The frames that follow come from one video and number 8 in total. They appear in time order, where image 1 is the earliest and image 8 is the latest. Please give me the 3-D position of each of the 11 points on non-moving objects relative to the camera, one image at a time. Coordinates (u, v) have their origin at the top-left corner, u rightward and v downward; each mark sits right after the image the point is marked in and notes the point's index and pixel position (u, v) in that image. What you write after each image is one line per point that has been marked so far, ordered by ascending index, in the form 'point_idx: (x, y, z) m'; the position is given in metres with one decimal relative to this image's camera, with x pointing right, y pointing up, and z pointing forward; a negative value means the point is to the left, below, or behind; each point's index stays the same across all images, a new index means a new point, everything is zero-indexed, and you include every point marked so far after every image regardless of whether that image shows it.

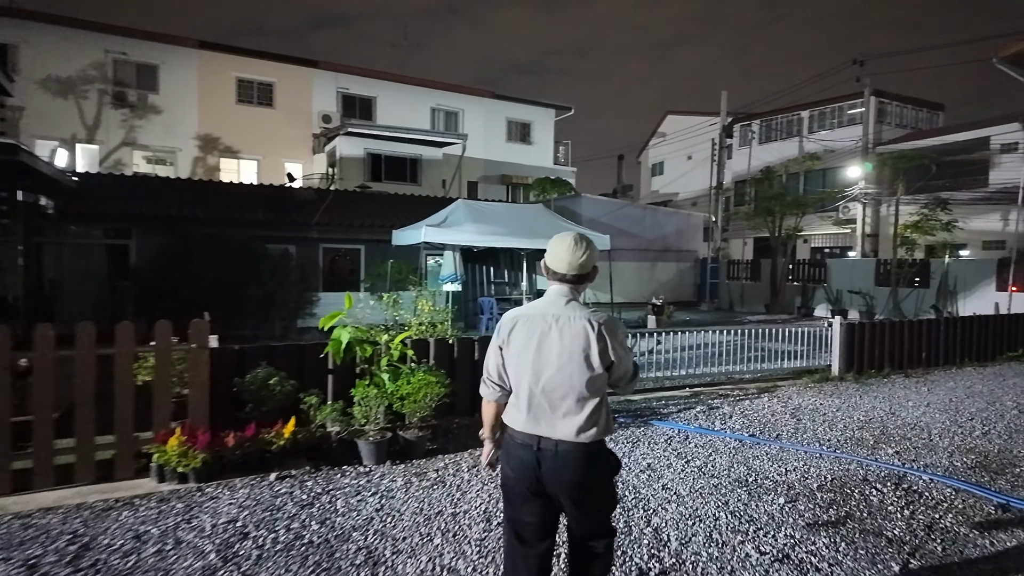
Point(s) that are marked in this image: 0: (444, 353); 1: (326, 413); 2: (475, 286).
0: (-0.6, -0.6, +5.5) m
1: (-1.4, -1.0, +4.5) m
2: (-0.9, +0.1, +13.5) m
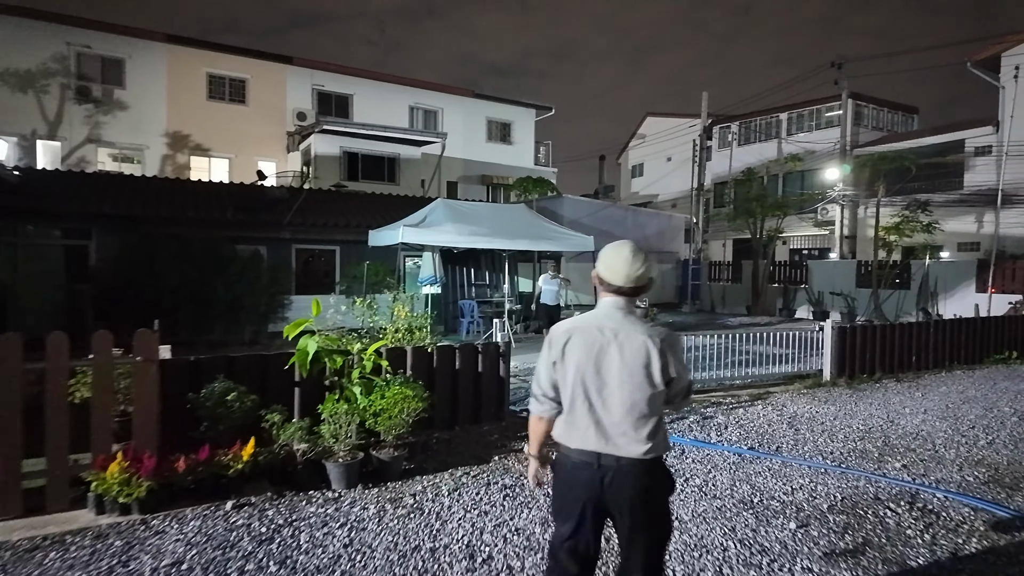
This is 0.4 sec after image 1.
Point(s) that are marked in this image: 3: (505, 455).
0: (-0.8, -0.6, +5.1) m
1: (-1.5, -1.0, +4.0) m
2: (-1.3, 0.0, +13.1) m
3: (-0.1, -1.3, +4.7) m
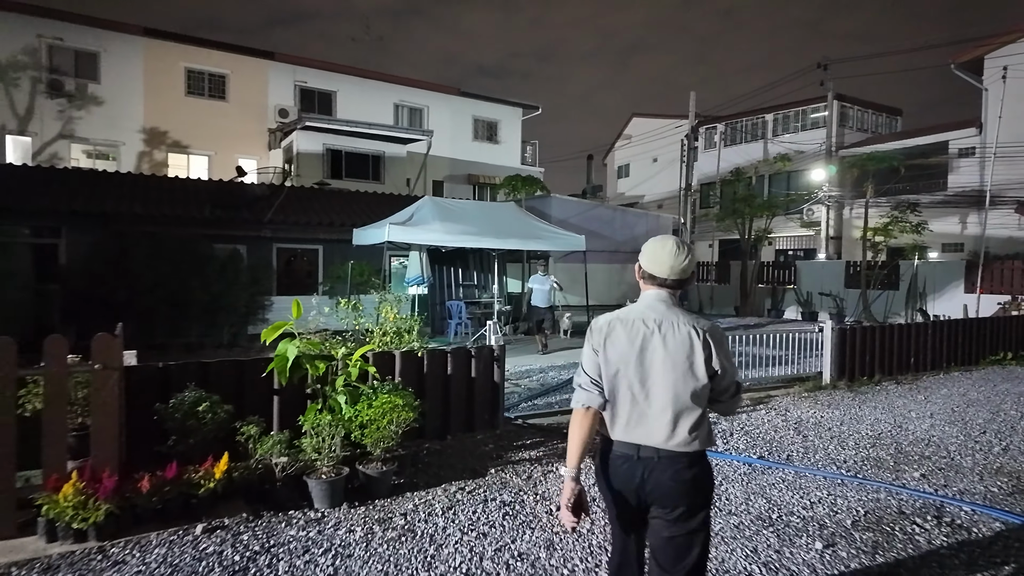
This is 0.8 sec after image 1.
0: (-0.8, -0.6, +4.7) m
1: (-1.5, -1.0, +3.7) m
2: (-1.5, 0.0, +12.7) m
3: (-0.1, -1.3, +4.4) m
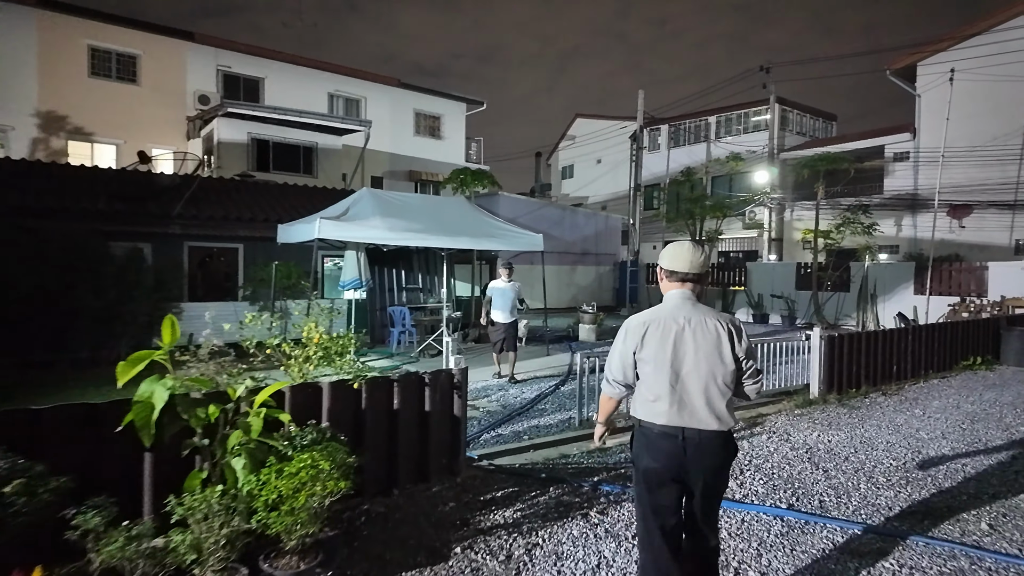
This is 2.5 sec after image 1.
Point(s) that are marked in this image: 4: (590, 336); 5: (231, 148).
0: (-1.0, -0.7, +3.5) m
1: (-1.6, -1.0, +2.4) m
2: (-2.5, -0.1, +11.4) m
3: (-0.2, -1.4, +3.2) m
4: (+1.7, -1.0, +12.5) m
5: (-8.6, +4.3, +17.9) m
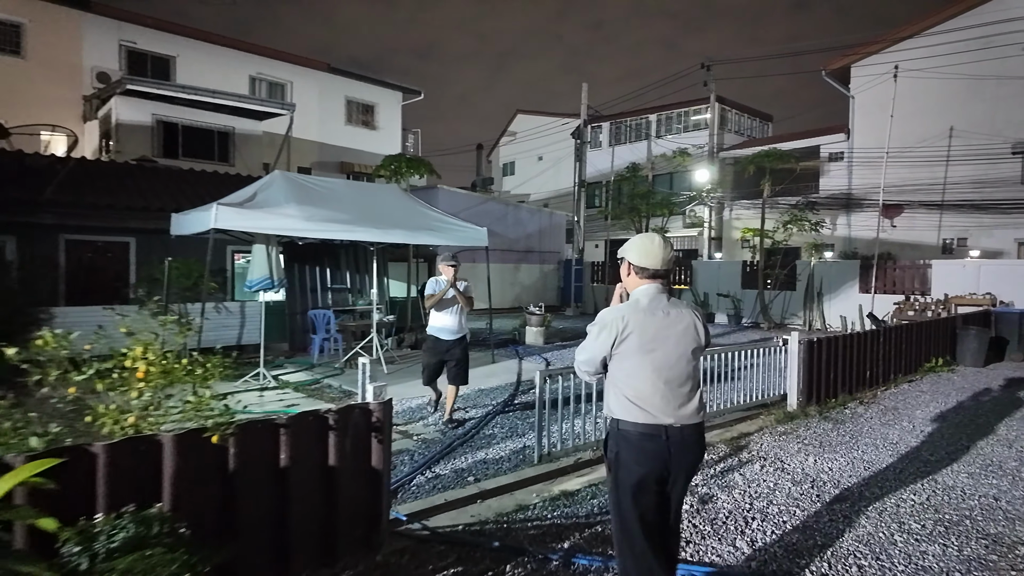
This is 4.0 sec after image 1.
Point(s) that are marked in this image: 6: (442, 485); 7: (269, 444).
0: (-1.2, -0.7, +2.3) m
1: (-1.7, -1.1, +1.1) m
2: (-3.5, -0.1, +10.0) m
3: (-0.4, -1.4, +2.1) m
4: (+0.5, -1.0, +11.5) m
5: (-10.3, +4.2, +15.8) m
6: (-0.5, -1.4, +4.1) m
7: (-1.1, -0.7, +2.5) m
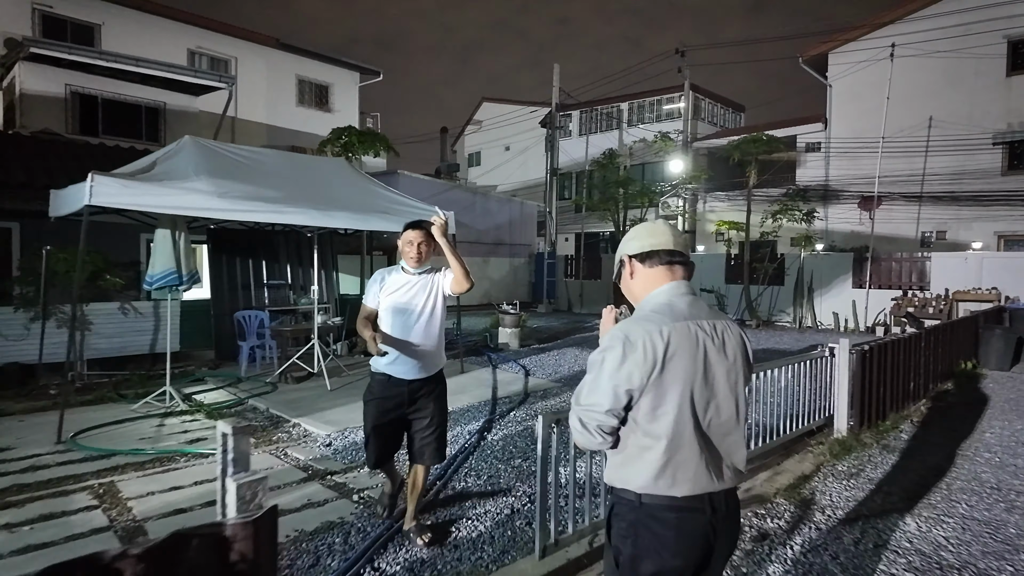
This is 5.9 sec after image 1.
0: (-1.2, -0.7, +0.8) m
1: (-1.6, -1.1, -0.4) m
2: (-4.0, 0.0, +8.3) m
3: (-0.4, -1.4, +0.6) m
4: (0.0, -0.9, +10.0) m
5: (-11.1, +4.3, +13.7) m
6: (-0.5, -1.3, +2.6) m
7: (-1.0, -0.7, +1.0) m
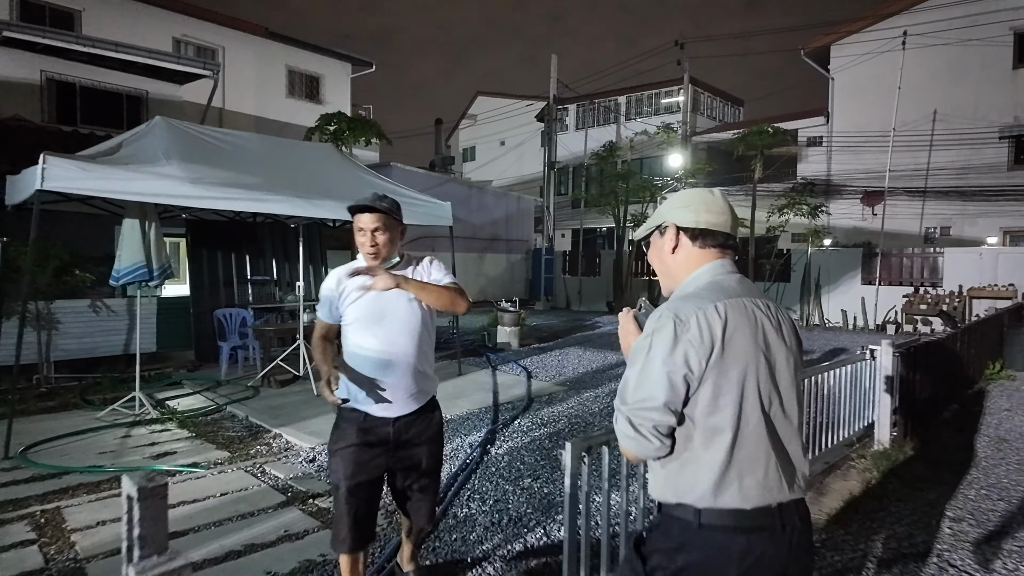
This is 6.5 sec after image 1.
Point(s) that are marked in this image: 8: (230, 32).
0: (-1.1, -0.7, +0.2) m
1: (-1.5, -1.1, -1.0) m
2: (-3.9, 0.0, +7.7) m
3: (-0.3, -1.4, +0.1) m
4: (0.0, -0.9, +9.5) m
5: (-11.1, +4.4, +13.0) m
6: (-0.5, -1.3, +2.0) m
7: (-0.9, -0.6, +0.5) m
8: (-9.0, +8.2, +18.7) m
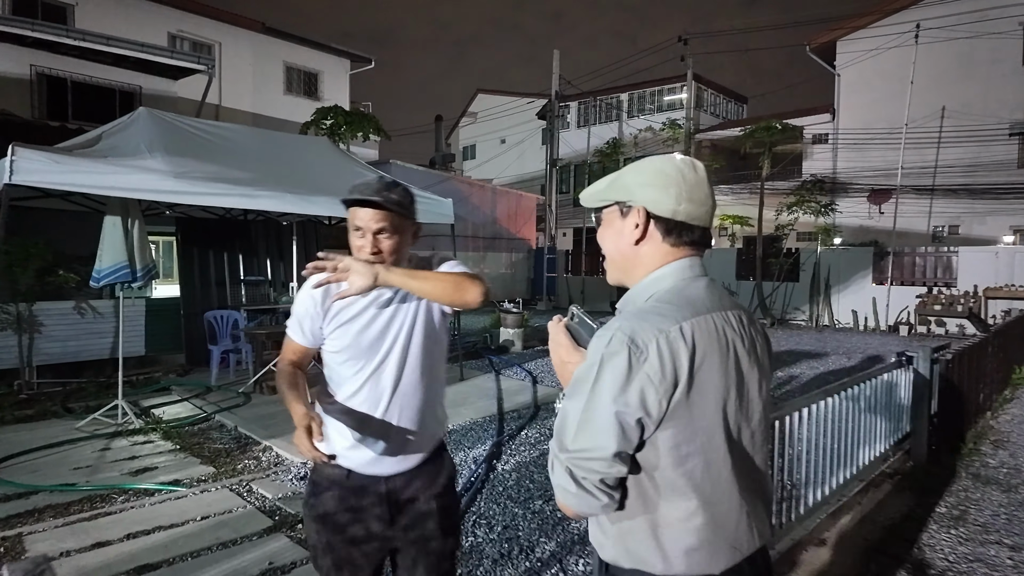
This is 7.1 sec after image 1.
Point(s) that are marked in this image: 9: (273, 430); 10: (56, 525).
0: (-1.0, -0.7, -0.1) m
1: (-1.5, -1.1, -1.3) m
2: (-3.9, 0.0, +7.4) m
3: (-0.2, -1.4, -0.3) m
4: (+0.1, -0.9, +9.2) m
5: (-11.0, +4.4, +12.7) m
6: (-0.4, -1.3, +1.7) m
7: (-0.9, -0.7, +0.1) m
8: (-8.9, +8.3, +18.4) m
9: (-2.0, -1.2, +5.0) m
10: (-2.6, -1.3, +3.3) m
